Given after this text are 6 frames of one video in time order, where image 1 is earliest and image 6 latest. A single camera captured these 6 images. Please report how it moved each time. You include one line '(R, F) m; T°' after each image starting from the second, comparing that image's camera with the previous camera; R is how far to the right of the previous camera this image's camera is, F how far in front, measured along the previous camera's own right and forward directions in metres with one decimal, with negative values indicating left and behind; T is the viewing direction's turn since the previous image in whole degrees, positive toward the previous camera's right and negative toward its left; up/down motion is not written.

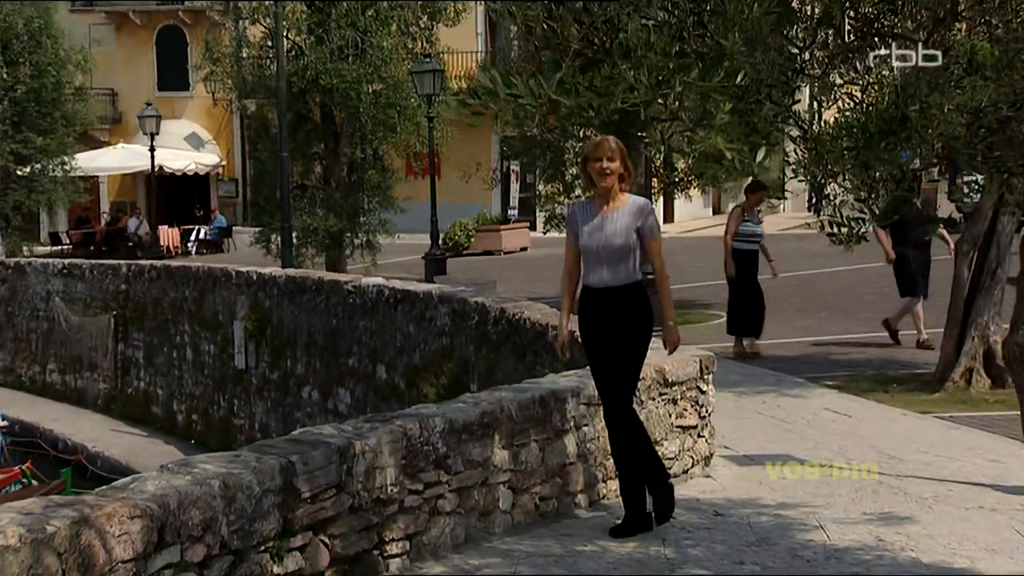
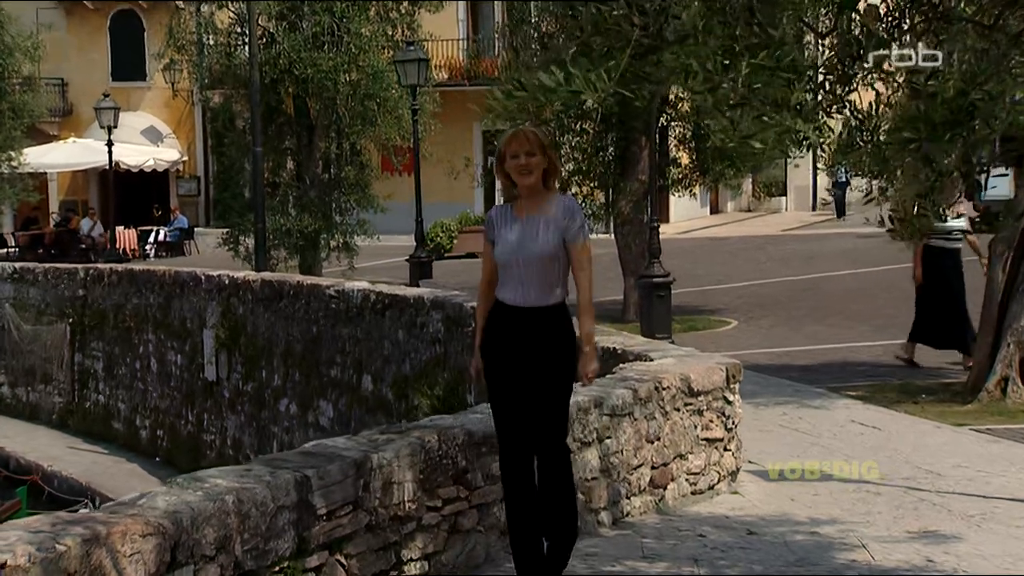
(-0.6, +0.8) m; +3°
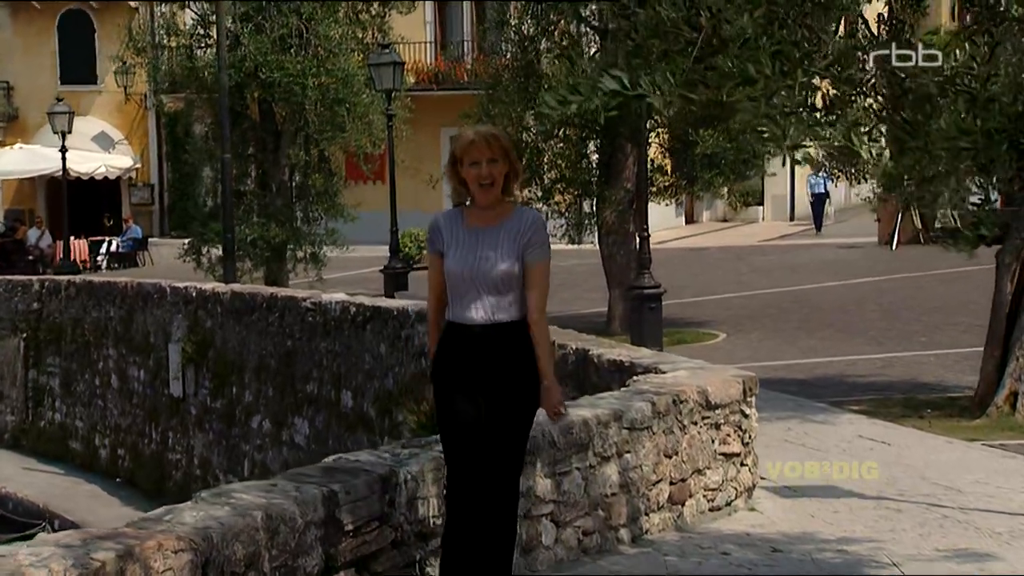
(-0.7, +0.4) m; +4°
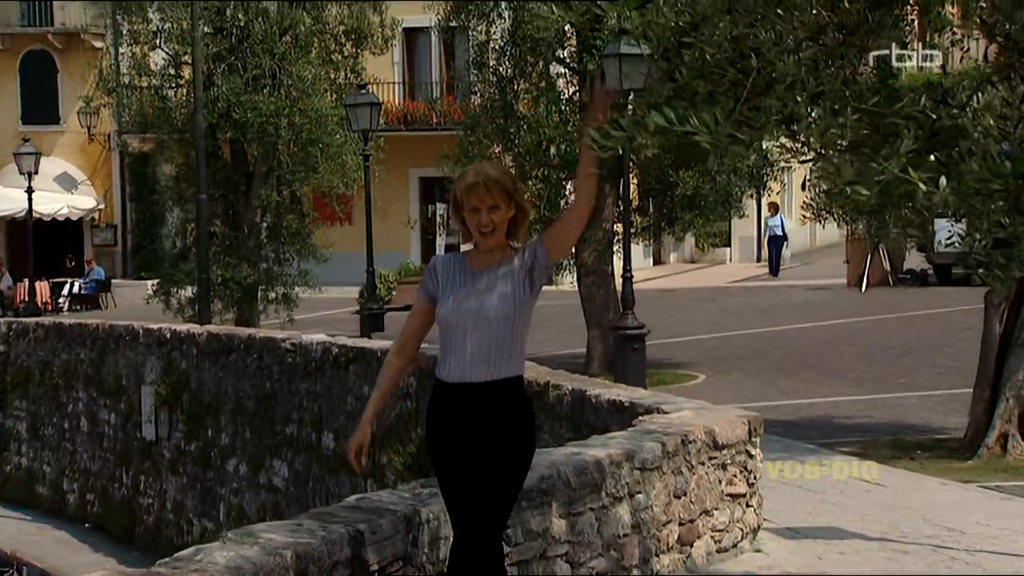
(-0.6, 0.0) m; +4°
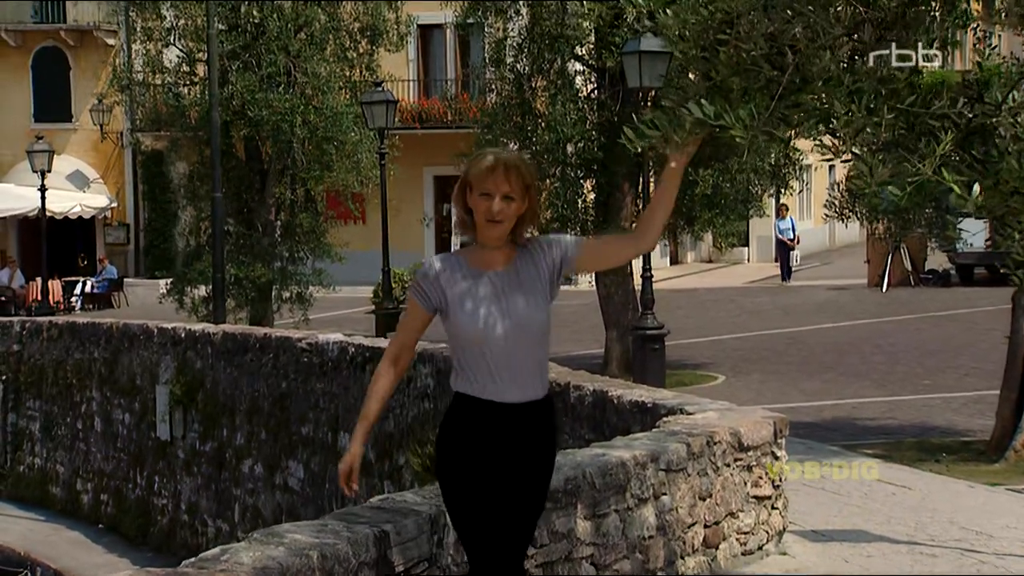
(-0.1, +0.1) m; 0°
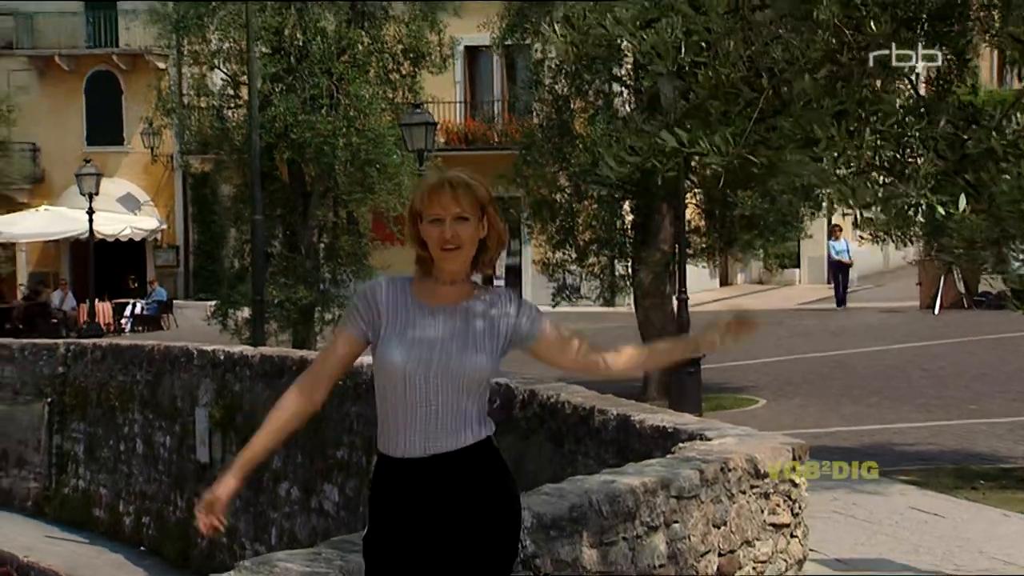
(+0.5, +0.1) m; -4°
